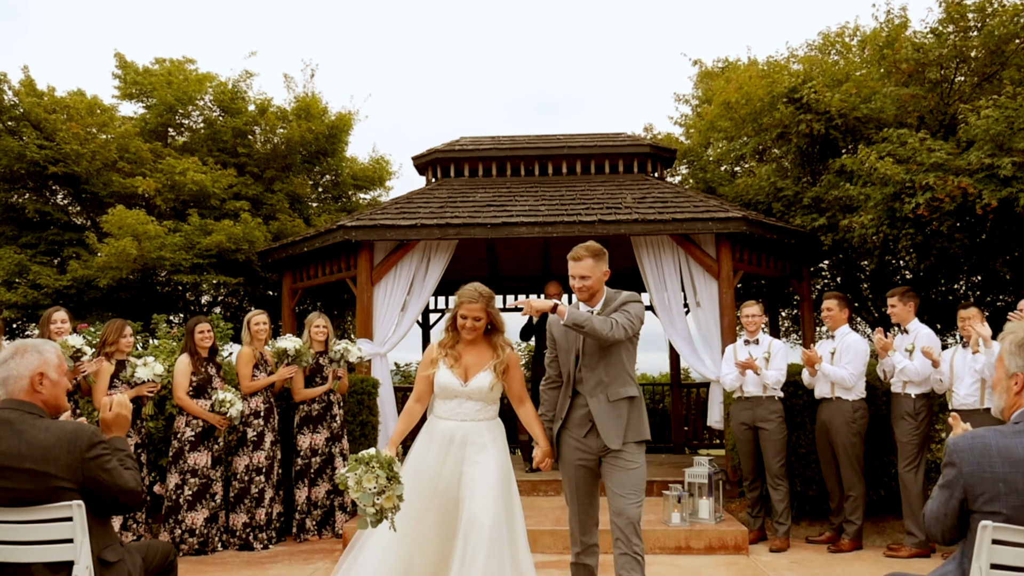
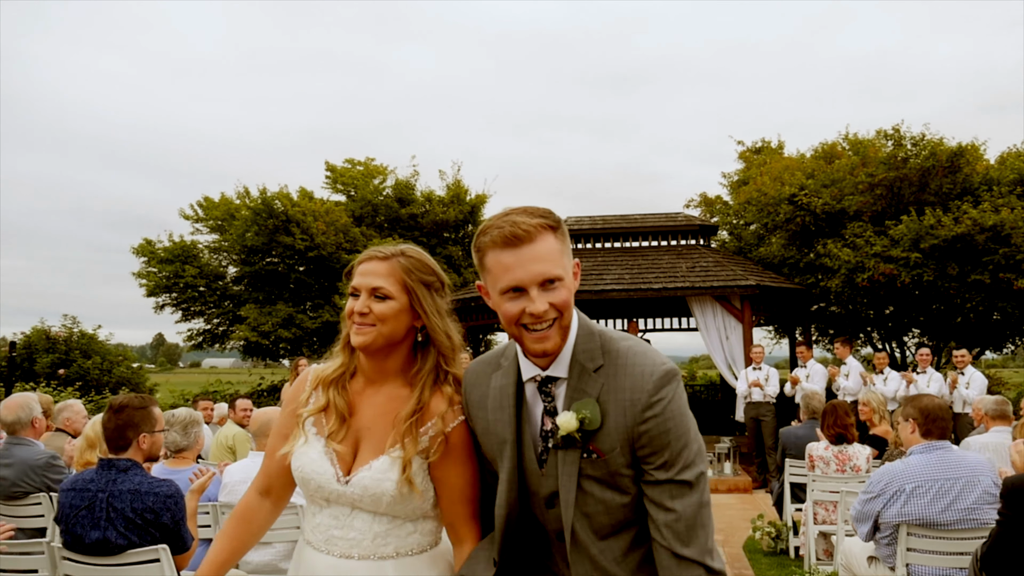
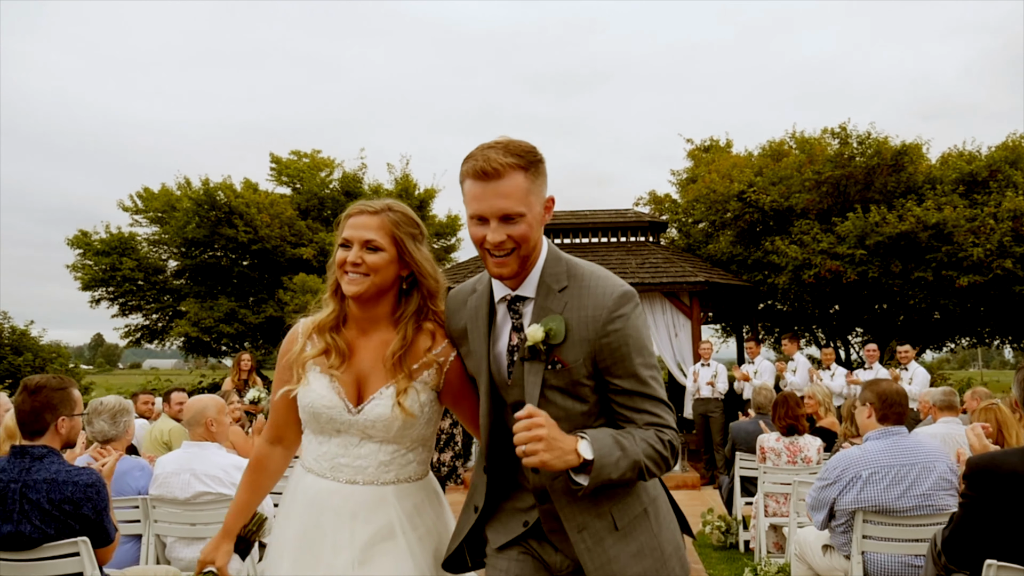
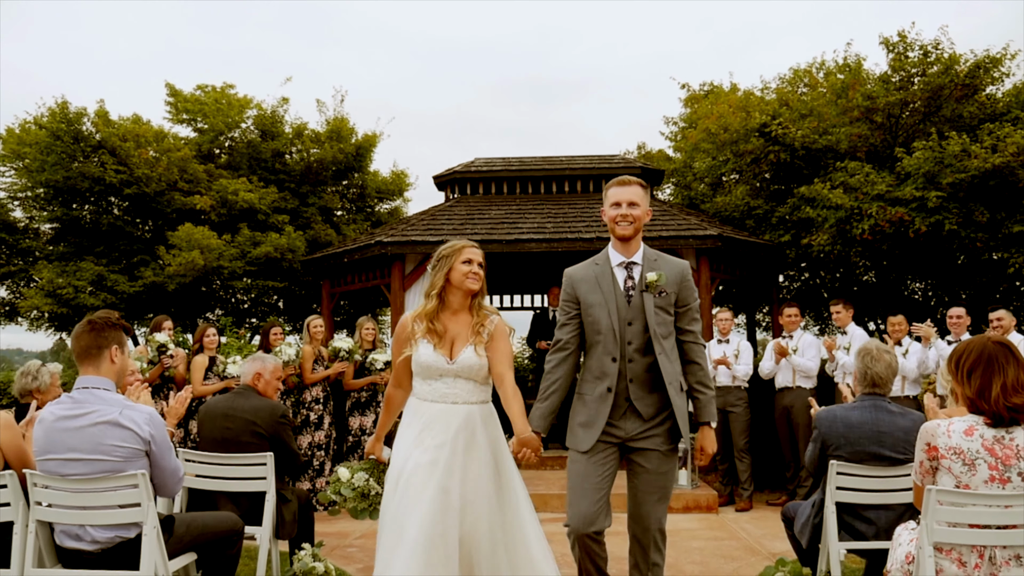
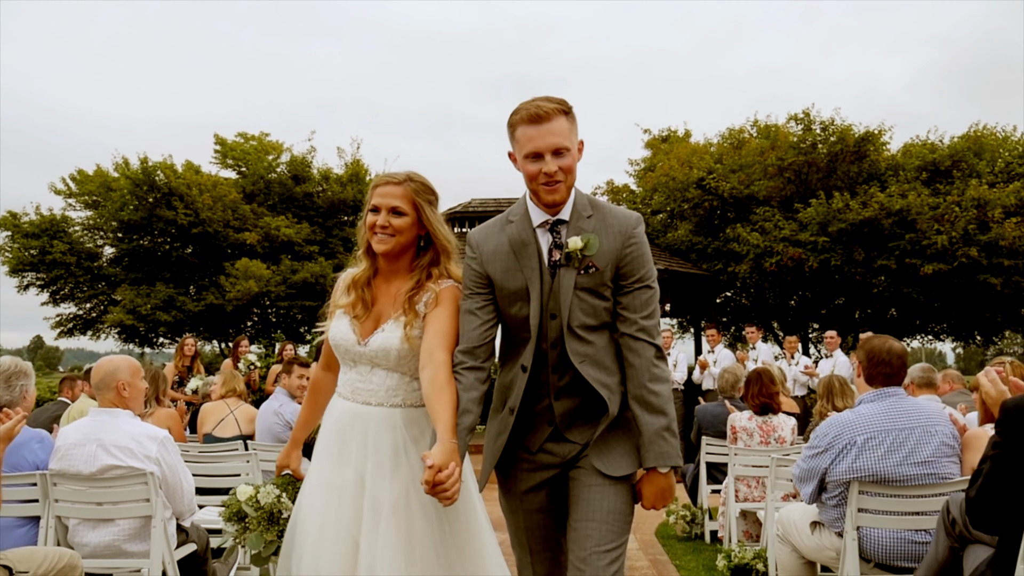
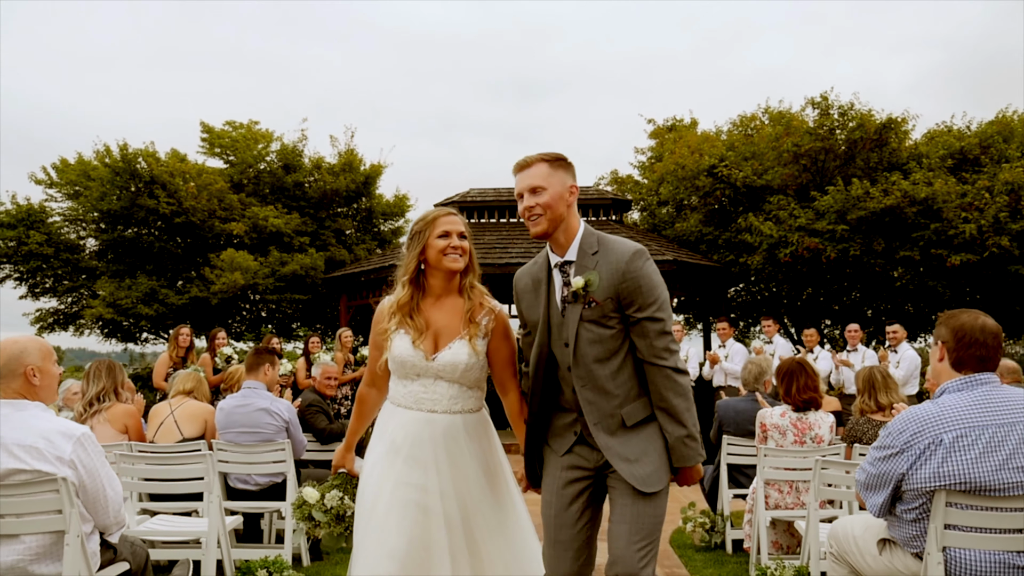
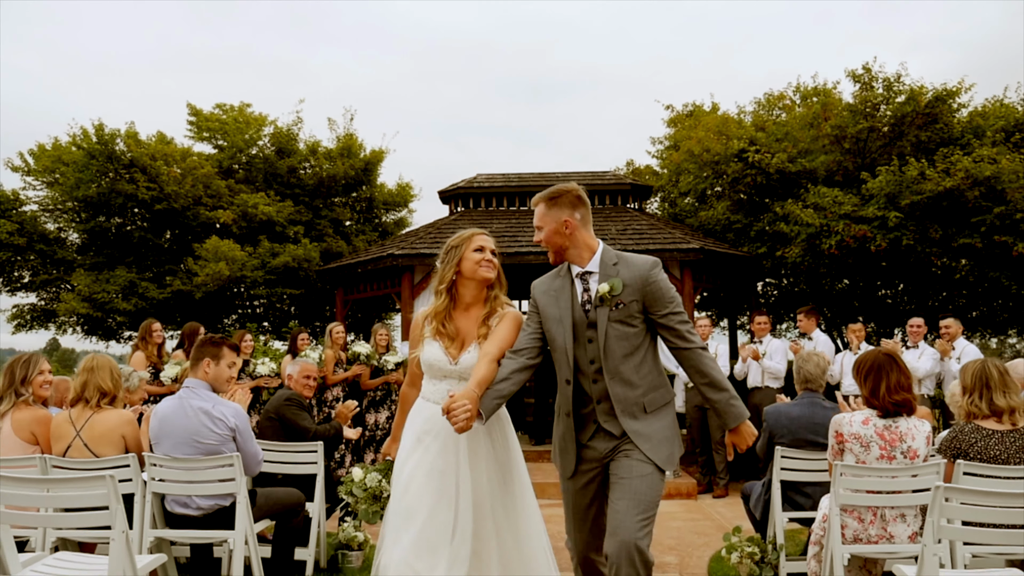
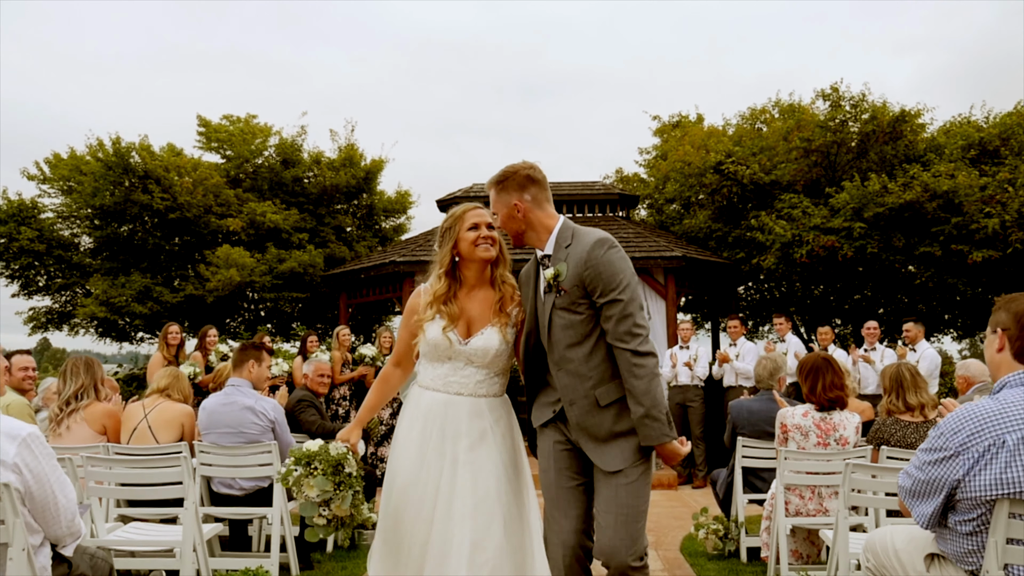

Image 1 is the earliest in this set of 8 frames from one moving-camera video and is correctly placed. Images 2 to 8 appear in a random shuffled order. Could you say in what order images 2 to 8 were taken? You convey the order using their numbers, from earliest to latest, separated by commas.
4, 7, 8, 6, 5, 3, 2
